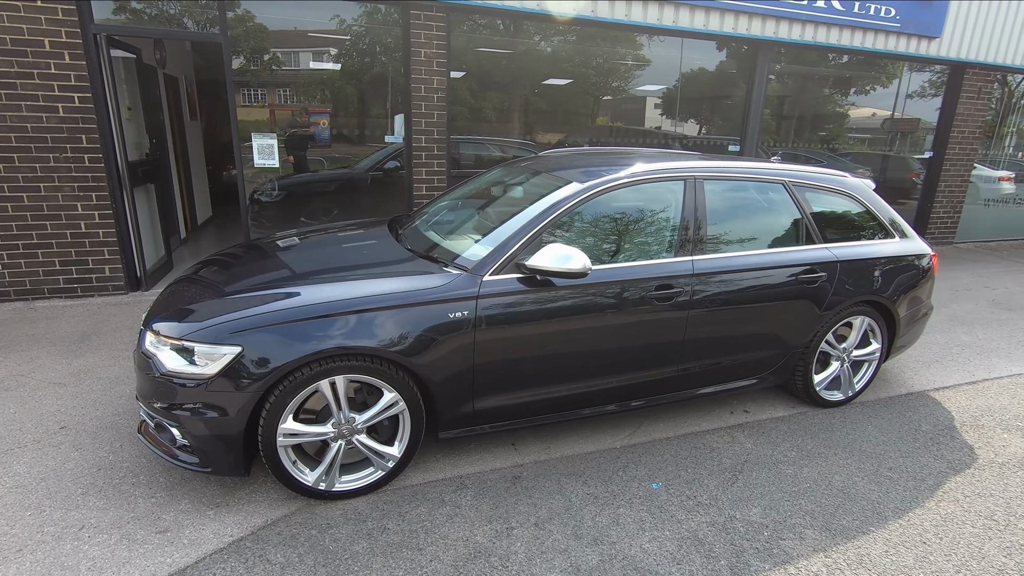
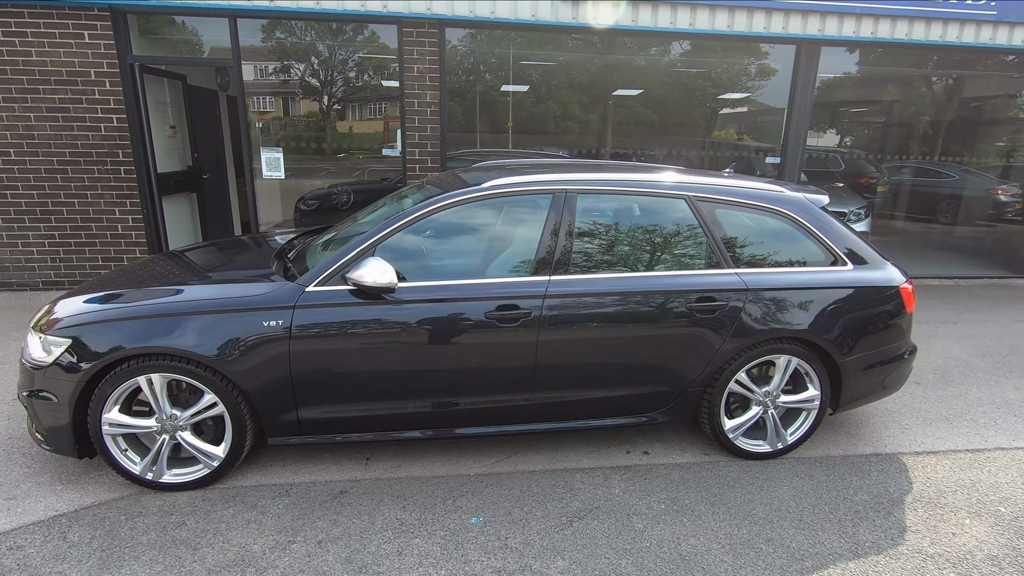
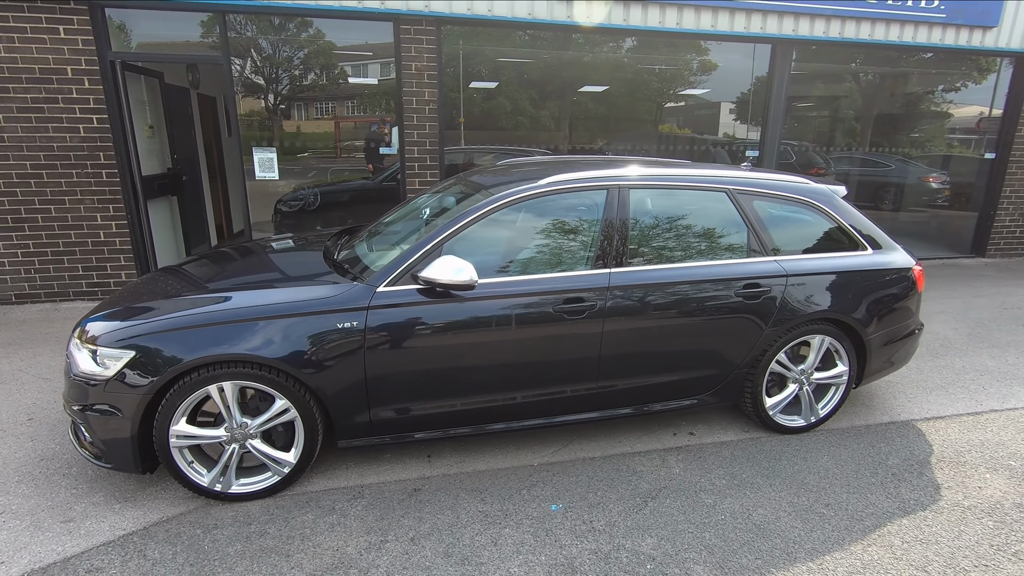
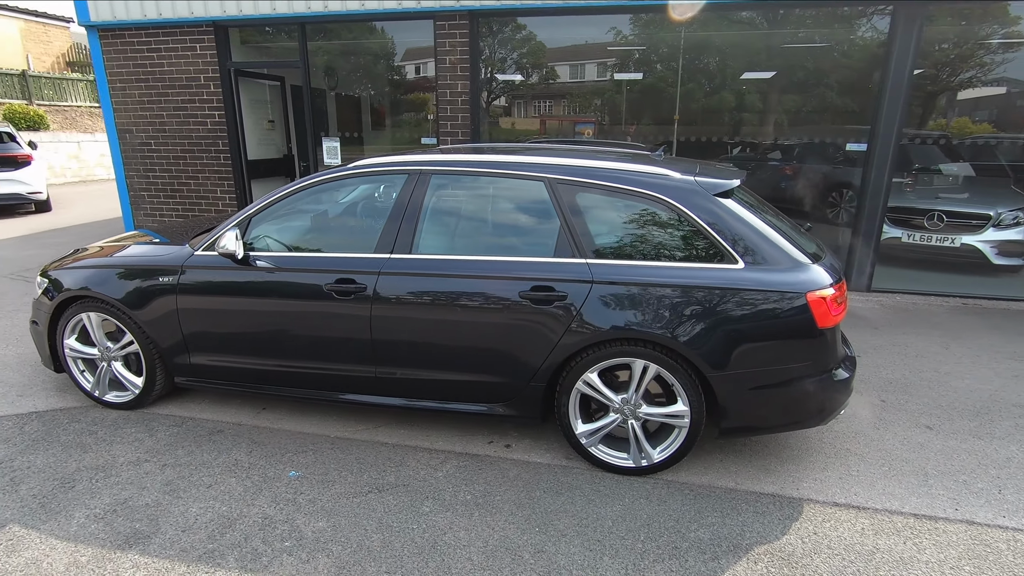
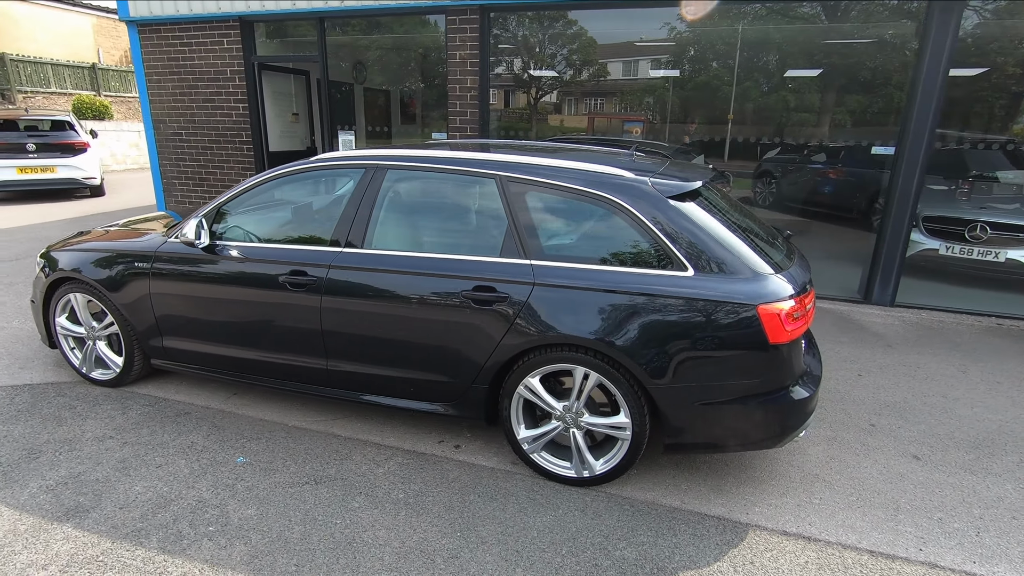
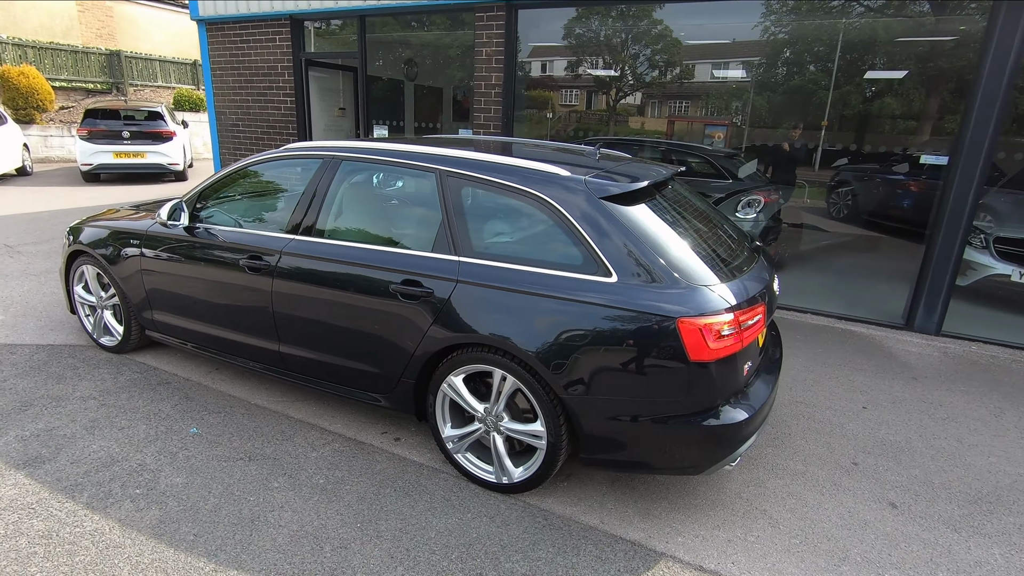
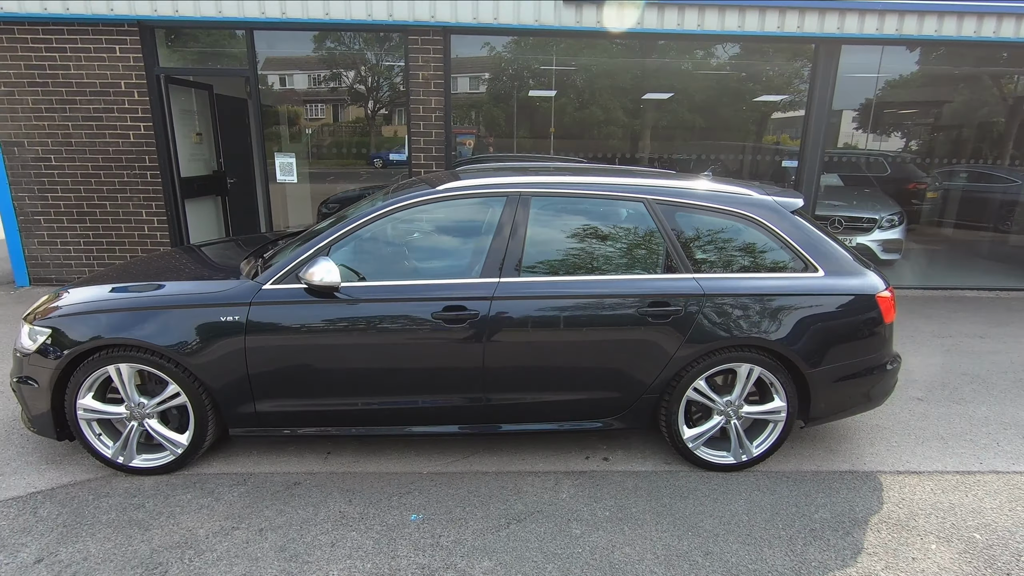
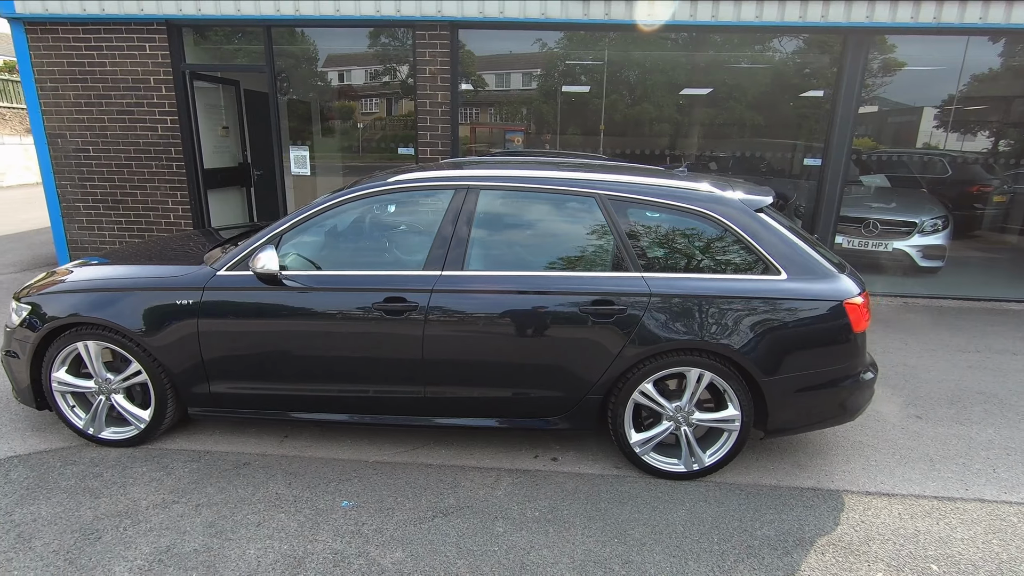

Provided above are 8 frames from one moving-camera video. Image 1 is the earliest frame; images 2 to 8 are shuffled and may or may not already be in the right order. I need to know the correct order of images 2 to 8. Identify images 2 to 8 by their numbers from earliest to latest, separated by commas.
3, 2, 7, 8, 4, 5, 6
